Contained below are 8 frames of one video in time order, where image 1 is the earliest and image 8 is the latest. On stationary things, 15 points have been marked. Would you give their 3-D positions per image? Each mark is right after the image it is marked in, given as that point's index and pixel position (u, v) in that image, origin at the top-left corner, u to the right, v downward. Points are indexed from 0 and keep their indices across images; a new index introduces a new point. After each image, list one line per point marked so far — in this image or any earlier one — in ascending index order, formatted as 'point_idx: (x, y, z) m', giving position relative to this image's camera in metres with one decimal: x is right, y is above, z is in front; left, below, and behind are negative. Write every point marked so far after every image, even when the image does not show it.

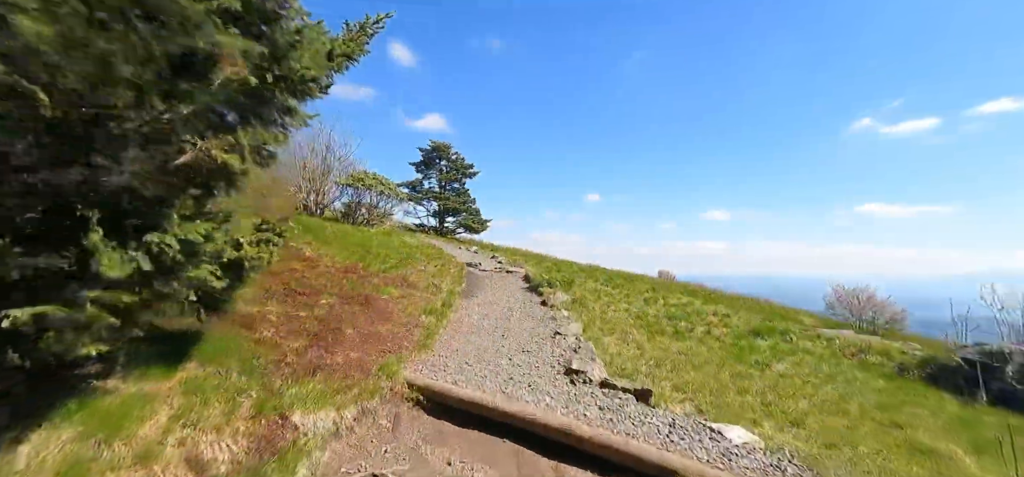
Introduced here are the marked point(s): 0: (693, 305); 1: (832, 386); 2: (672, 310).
0: (+7.5, -2.7, +19.6) m
1: (+7.8, -3.6, +11.7) m
2: (+6.0, -2.7, +18.0) m
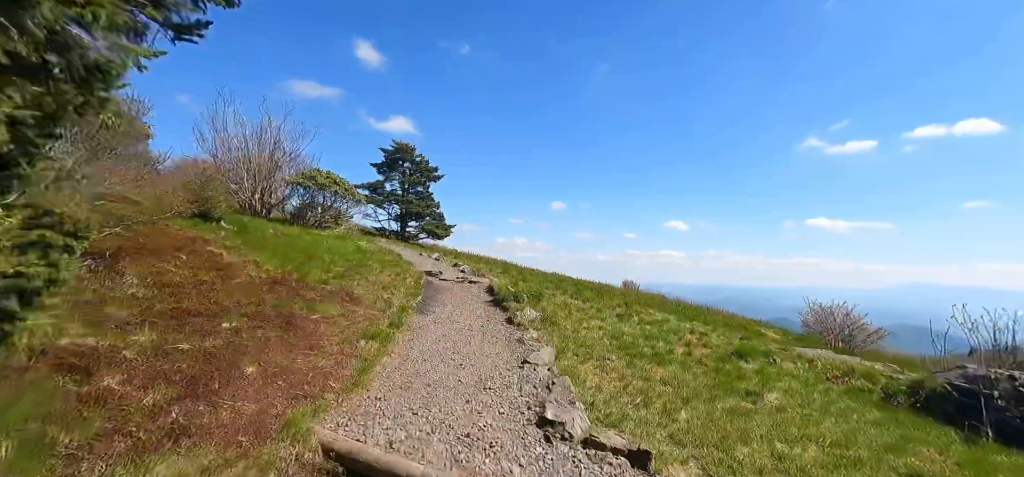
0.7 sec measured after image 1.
0: (+6.0, -3.2, +18.3) m
1: (+6.9, -3.9, +10.4) m
2: (+4.7, -3.1, +16.5) m
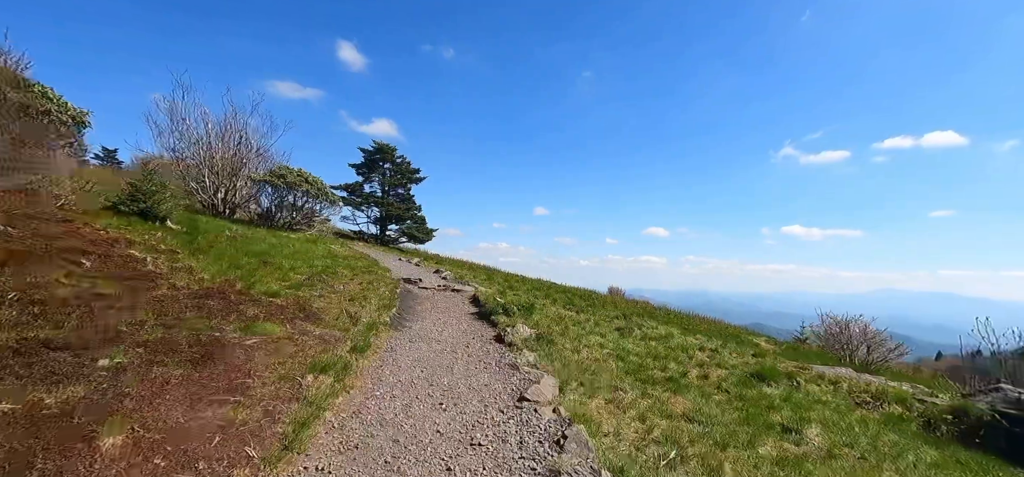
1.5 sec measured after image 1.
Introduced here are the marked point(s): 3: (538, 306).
0: (+5.6, -3.4, +16.5) m
1: (+6.8, -4.1, +8.6) m
2: (+4.4, -3.3, +14.6) m
3: (+0.9, -2.4, +17.1) m
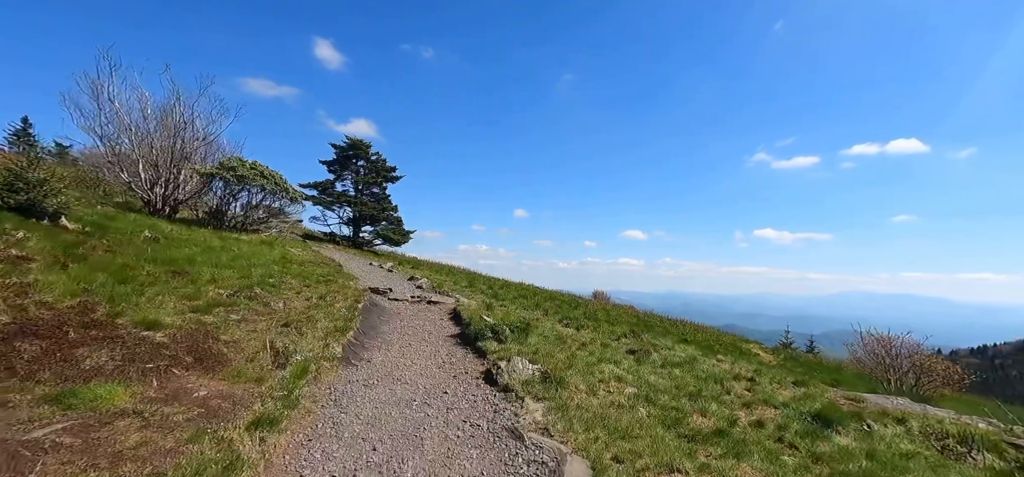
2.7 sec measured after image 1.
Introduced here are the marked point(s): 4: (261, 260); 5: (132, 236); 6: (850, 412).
0: (+5.3, -3.5, +13.6) m
1: (+6.8, -4.1, +5.8) m
2: (+4.1, -3.4, +11.7) m
3: (+0.6, -2.5, +14.0) m
4: (-9.5, -0.8, +18.2) m
5: (-11.4, +0.1, +14.4) m
6: (+7.7, -4.0, +11.0) m
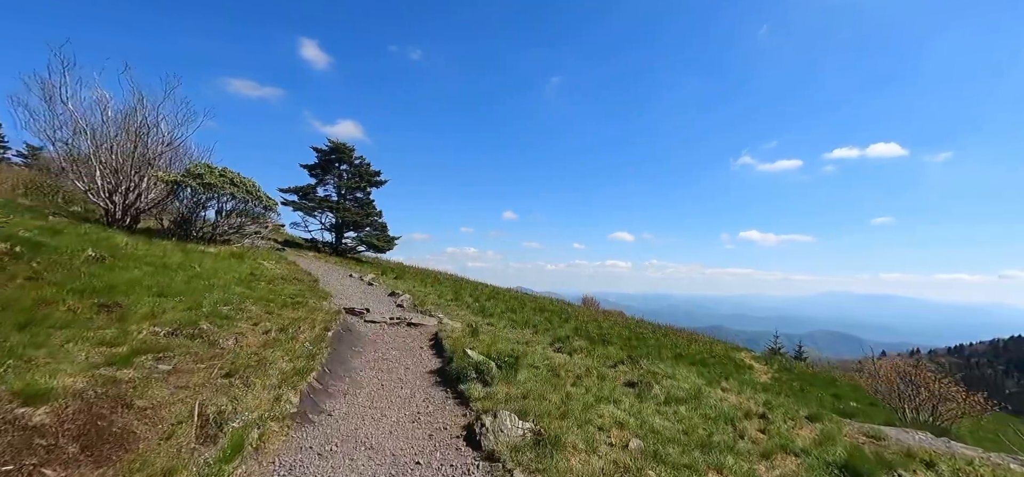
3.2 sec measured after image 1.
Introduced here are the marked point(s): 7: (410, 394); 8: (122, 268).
0: (+5.0, -4.0, +12.4) m
1: (+6.7, -4.6, +4.6) m
2: (+3.9, -3.9, +10.5) m
3: (+0.3, -3.1, +12.7) m
4: (-10.0, -1.4, +16.7) m
5: (-11.8, -0.5, +12.8) m
6: (+7.5, -4.5, +9.8) m
7: (-2.0, -3.0, +9.2) m
8: (-10.8, -0.8, +13.2) m
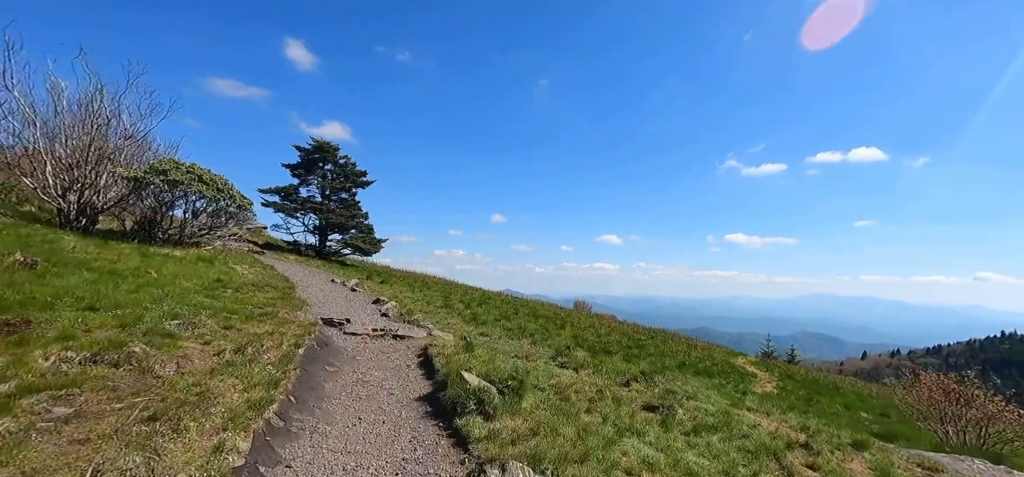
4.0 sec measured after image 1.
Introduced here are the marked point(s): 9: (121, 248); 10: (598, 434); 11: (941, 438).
0: (+5.0, -4.0, +10.8) m
1: (+6.9, -4.6, +3.1) m
2: (+3.9, -3.9, +8.9) m
3: (+0.3, -3.1, +11.0) m
4: (-10.0, -1.4, +14.7) m
5: (-11.7, -0.5, +10.8) m
6: (+7.6, -4.5, +8.3) m
7: (-1.9, -3.0, +7.5) m
8: (-10.8, -0.9, +11.3) m
9: (-15.2, -0.4, +18.7) m
10: (+1.5, -3.4, +8.3) m
11: (+11.3, -5.2, +12.7) m
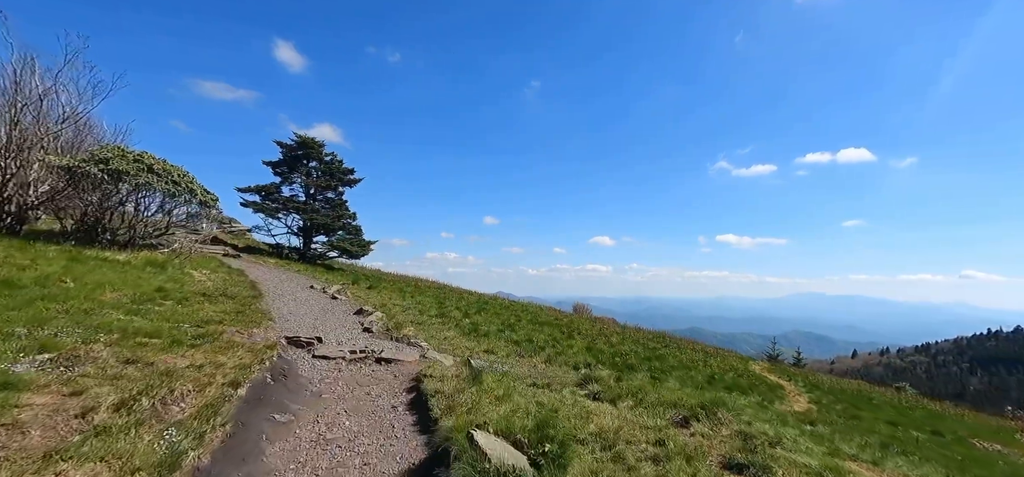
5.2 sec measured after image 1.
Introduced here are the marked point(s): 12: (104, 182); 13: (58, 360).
0: (+5.4, -3.9, +7.8) m
1: (+7.5, -4.4, +0.1) m
2: (+4.4, -3.7, +5.8) m
3: (+0.7, -3.0, +7.9) m
4: (-9.7, -1.4, +11.5) m
5: (-11.3, -0.5, +7.6) m
6: (+8.1, -4.3, +5.3) m
7: (-1.4, -2.8, +4.3) m
8: (-10.3, -0.8, +8.0) m
9: (-14.9, -0.4, +15.4) m
10: (+2.0, -3.2, +5.2) m
11: (+11.7, -5.0, +9.7) m
12: (-15.8, +2.2, +18.7) m
13: (-6.2, -1.7, +6.6) m
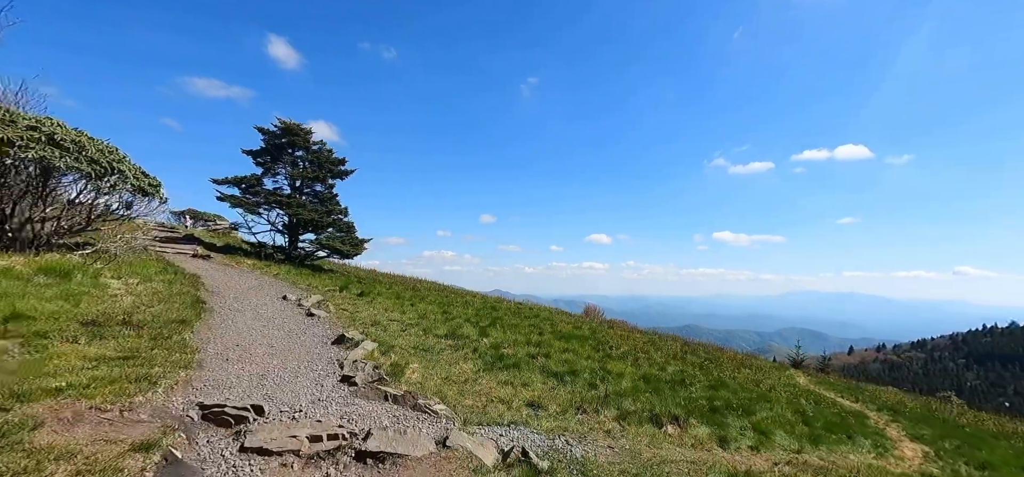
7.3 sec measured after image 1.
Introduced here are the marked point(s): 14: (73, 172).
0: (+6.7, -3.8, +2.7) m
1: (+8.8, -4.3, -5.0) m
2: (+5.7, -3.7, +0.7) m
3: (+2.0, -2.9, +2.8) m
4: (-8.5, -1.4, +6.2) m
5: (-10.1, -0.4, +2.3) m
6: (+9.3, -4.2, +0.2) m
7: (-0.1, -2.8, -0.8) m
8: (-9.1, -0.8, +2.8) m
9: (-13.8, -0.3, +10.1) m
10: (+3.2, -3.2, +0.1) m
11: (+13.0, -4.9, +4.7) m
12: (-14.7, +2.3, +13.5) m
13: (-5.0, -1.6, +1.4) m
14: (-13.5, +2.1, +15.3) m
